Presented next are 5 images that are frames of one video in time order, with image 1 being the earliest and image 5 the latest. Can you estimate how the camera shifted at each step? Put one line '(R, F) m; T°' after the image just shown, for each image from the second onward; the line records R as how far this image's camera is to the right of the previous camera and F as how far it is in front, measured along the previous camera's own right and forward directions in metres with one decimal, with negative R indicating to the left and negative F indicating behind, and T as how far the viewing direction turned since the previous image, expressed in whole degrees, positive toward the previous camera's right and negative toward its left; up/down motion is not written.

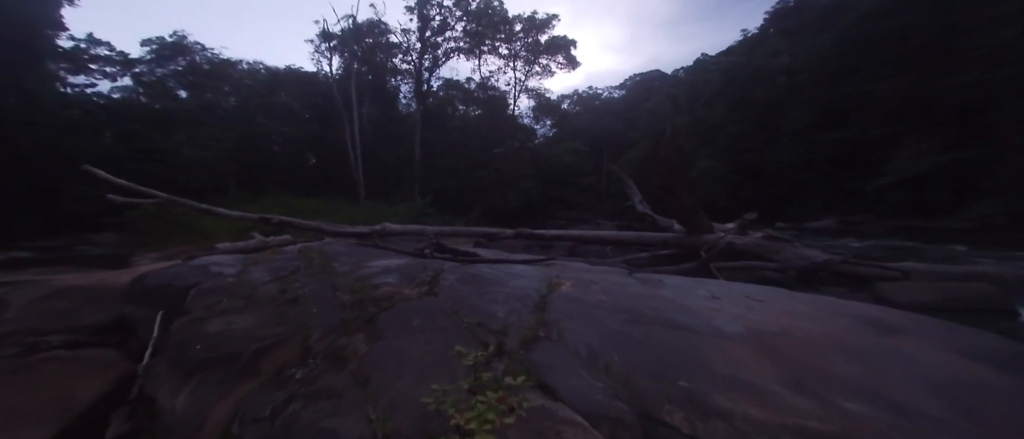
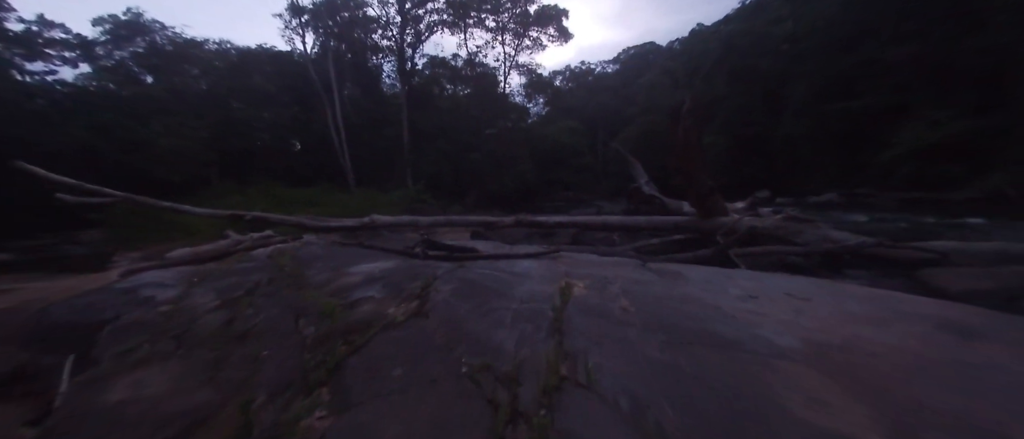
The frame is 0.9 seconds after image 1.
(-0.1, +0.5) m; +1°
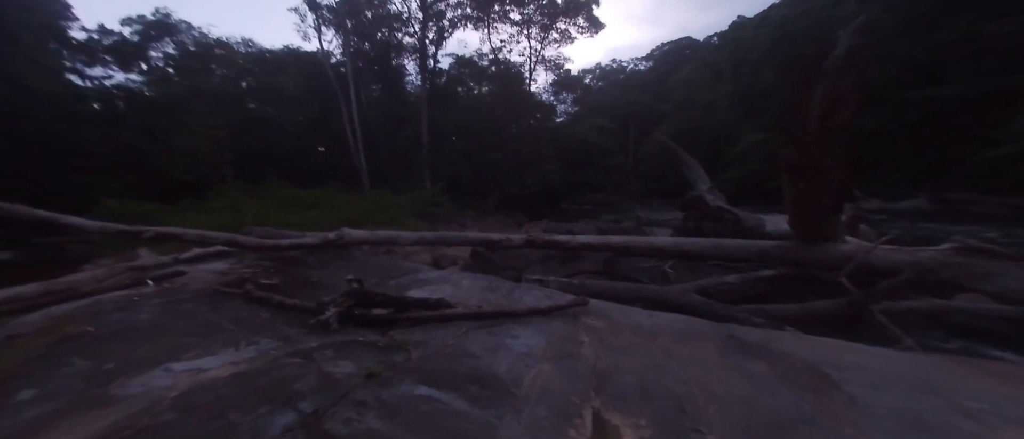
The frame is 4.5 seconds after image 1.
(+0.2, +1.6) m; -5°
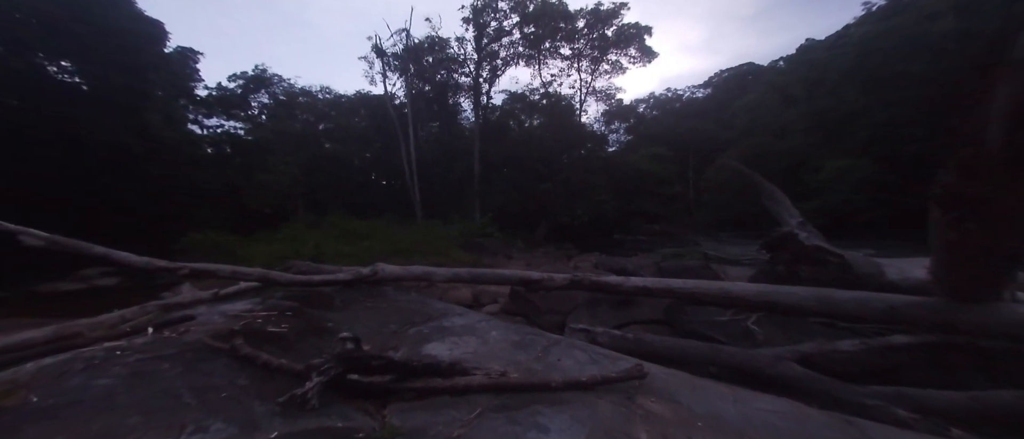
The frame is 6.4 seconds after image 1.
(+0.1, +0.5) m; -9°
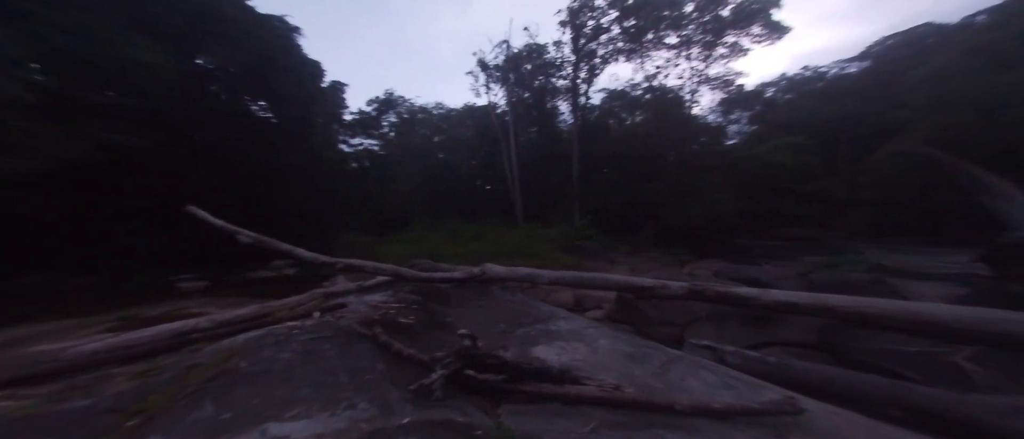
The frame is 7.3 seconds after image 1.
(-0.1, +0.1) m; -17°
